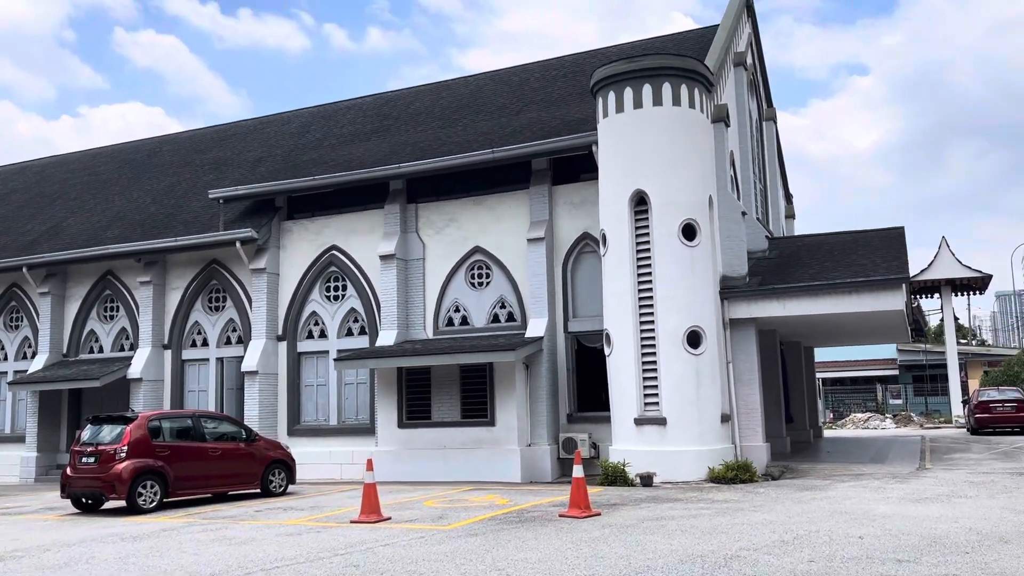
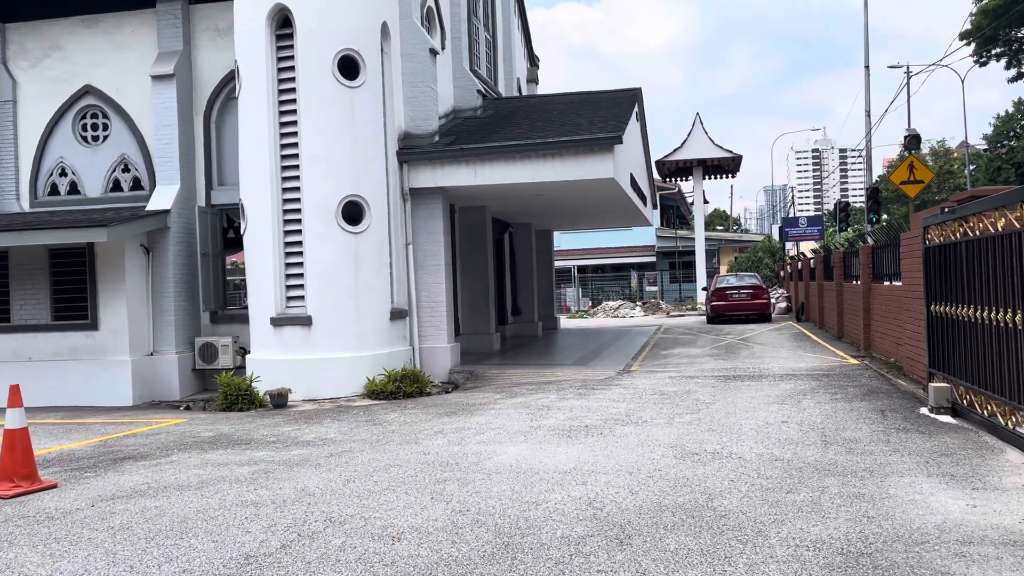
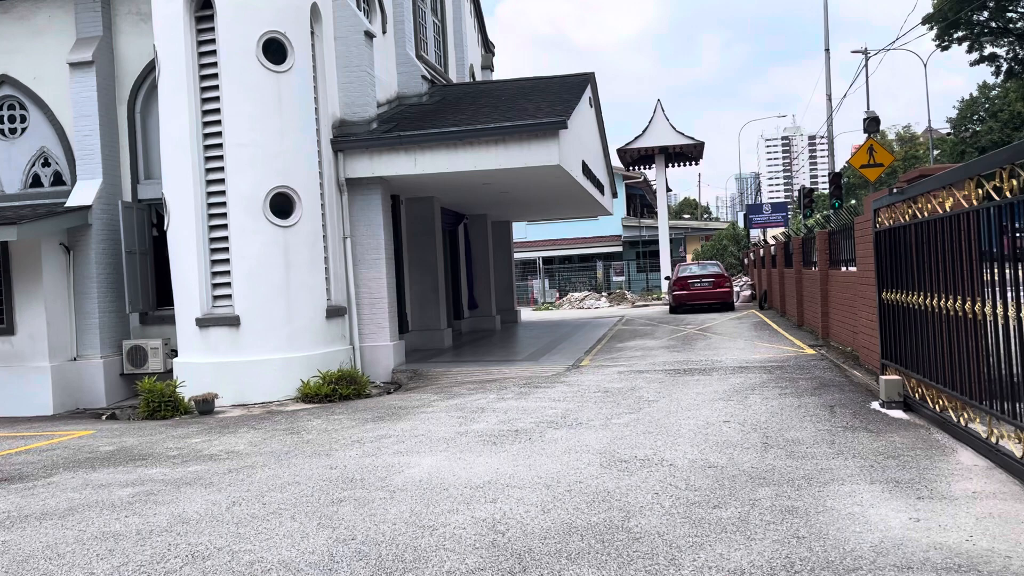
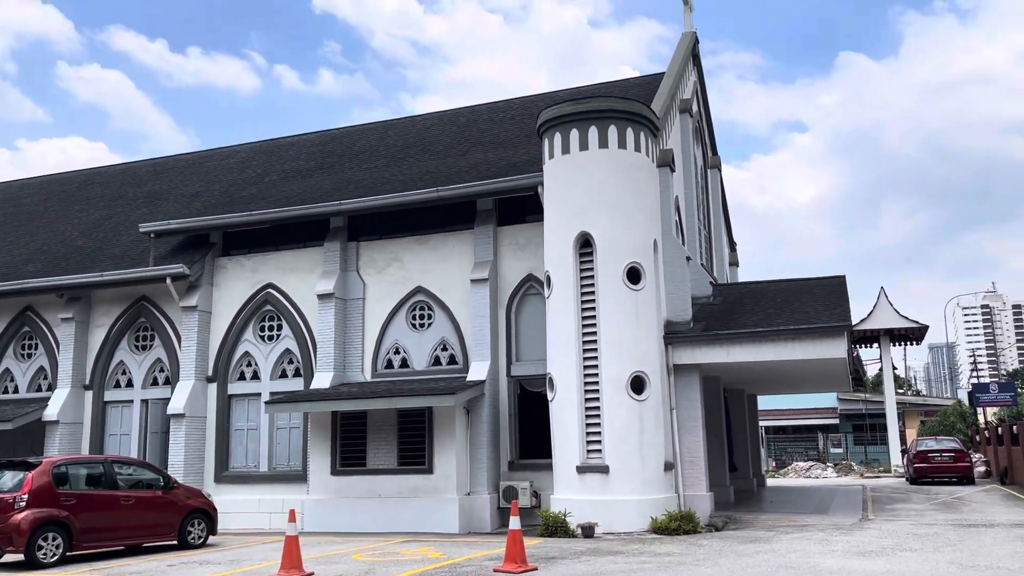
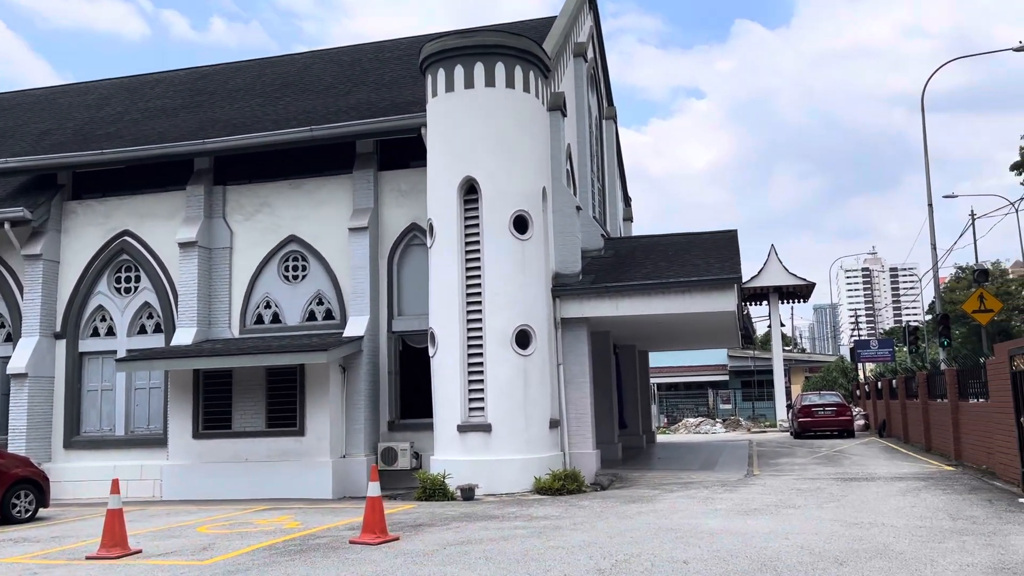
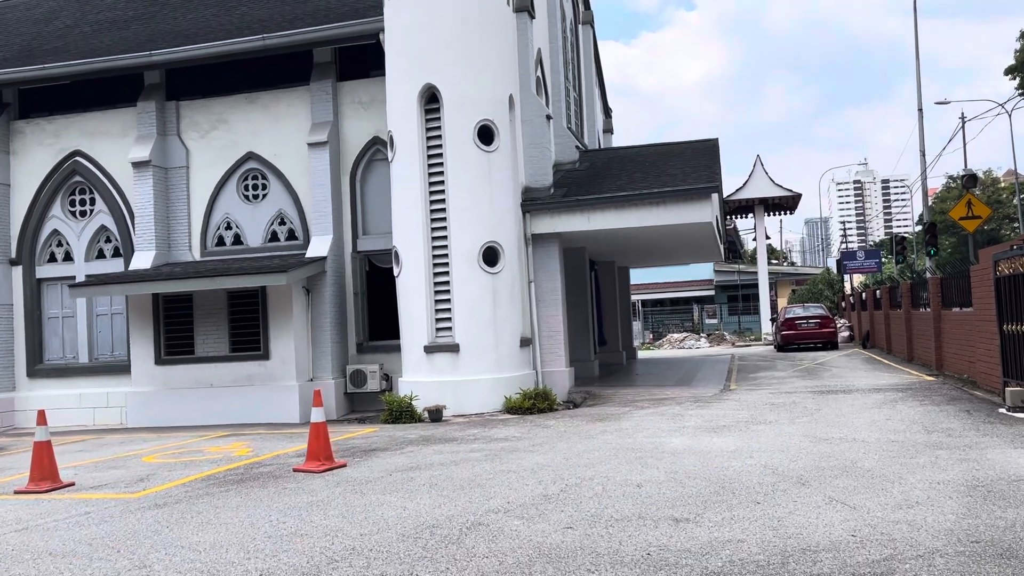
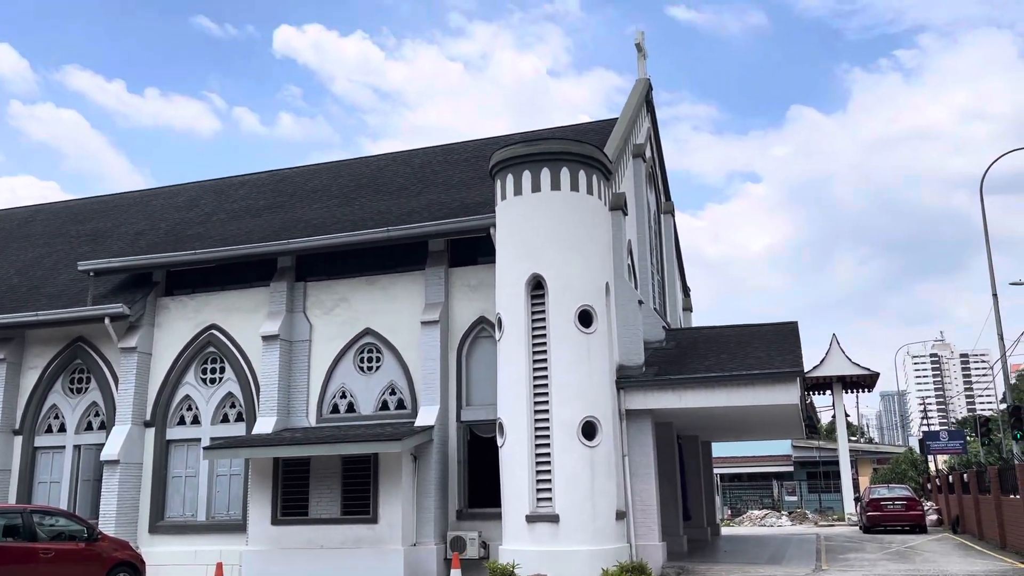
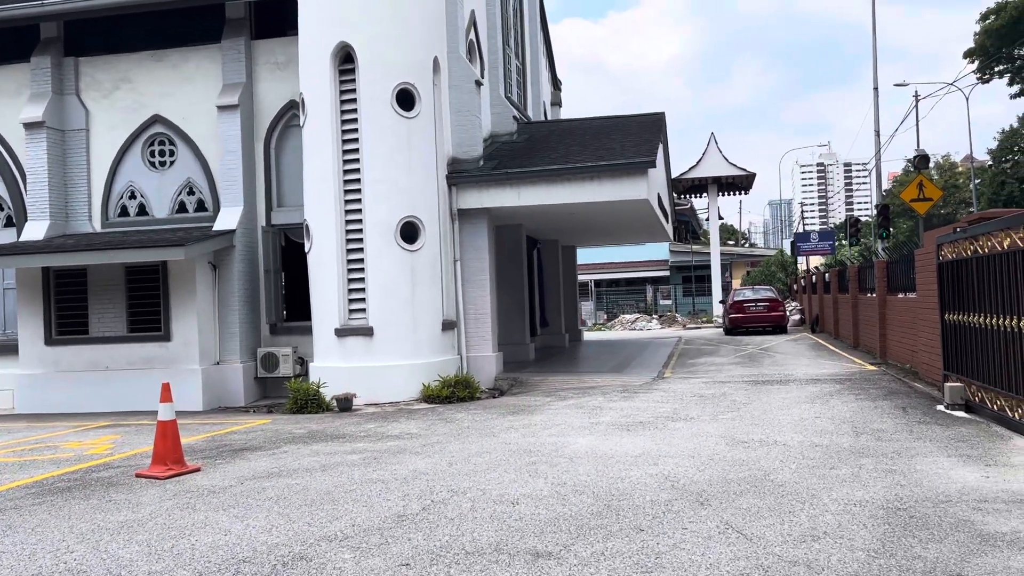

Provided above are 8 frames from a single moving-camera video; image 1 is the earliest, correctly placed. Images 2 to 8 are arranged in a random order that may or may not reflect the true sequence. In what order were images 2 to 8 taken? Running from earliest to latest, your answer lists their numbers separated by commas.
4, 7, 5, 6, 8, 2, 3
